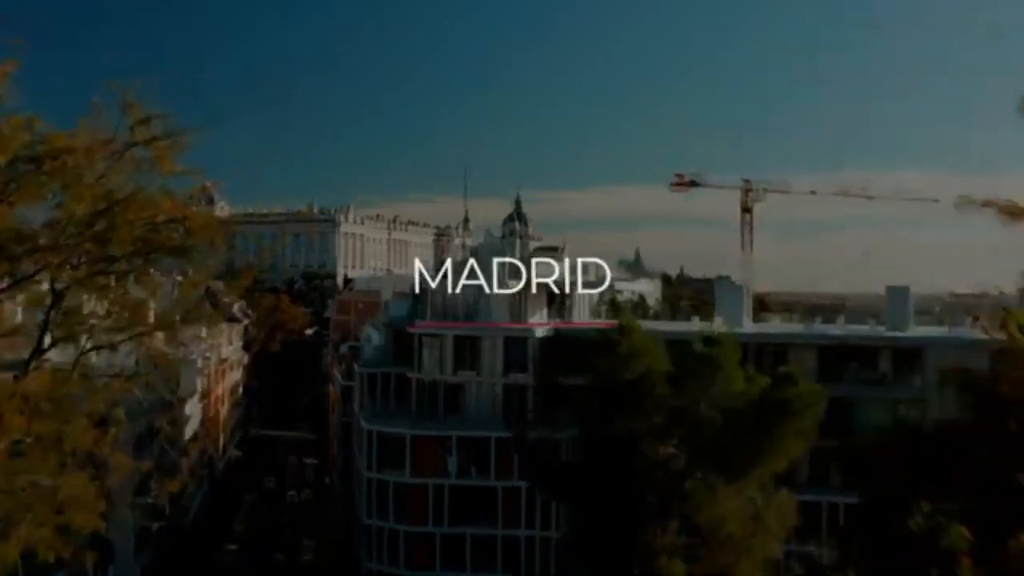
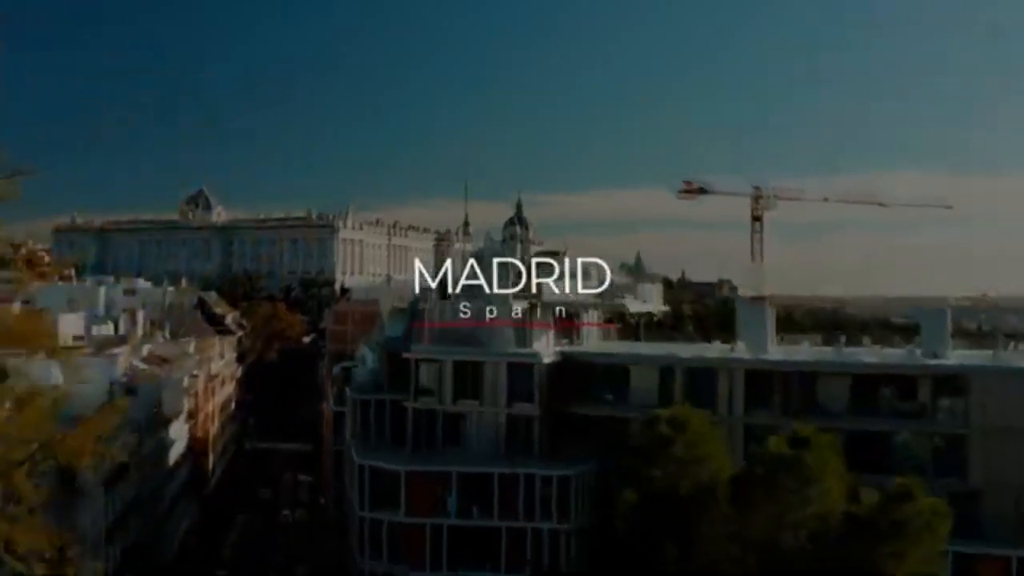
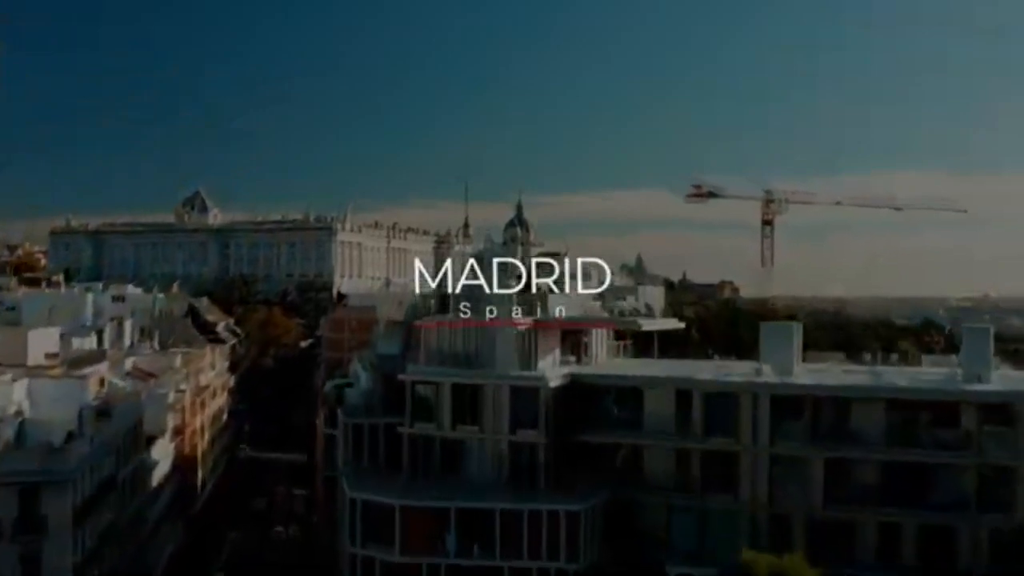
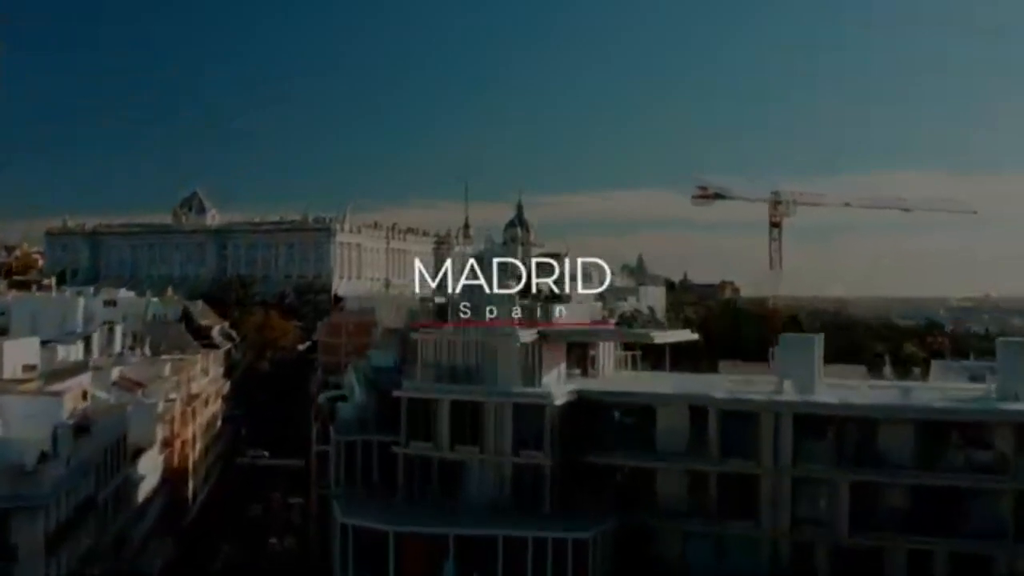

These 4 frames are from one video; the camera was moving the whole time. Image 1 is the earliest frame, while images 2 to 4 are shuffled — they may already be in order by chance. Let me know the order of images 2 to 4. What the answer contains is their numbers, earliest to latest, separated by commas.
2, 3, 4
